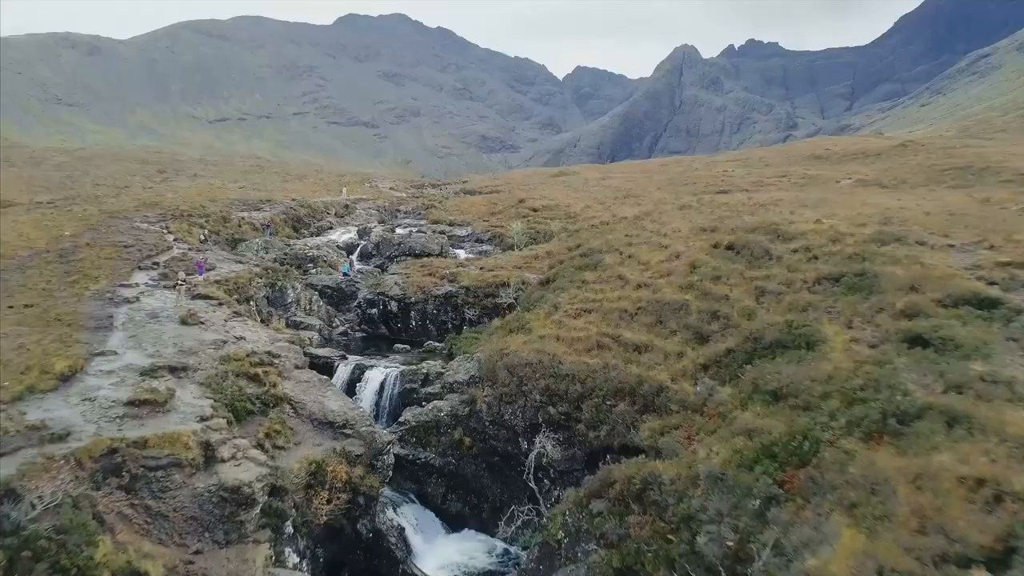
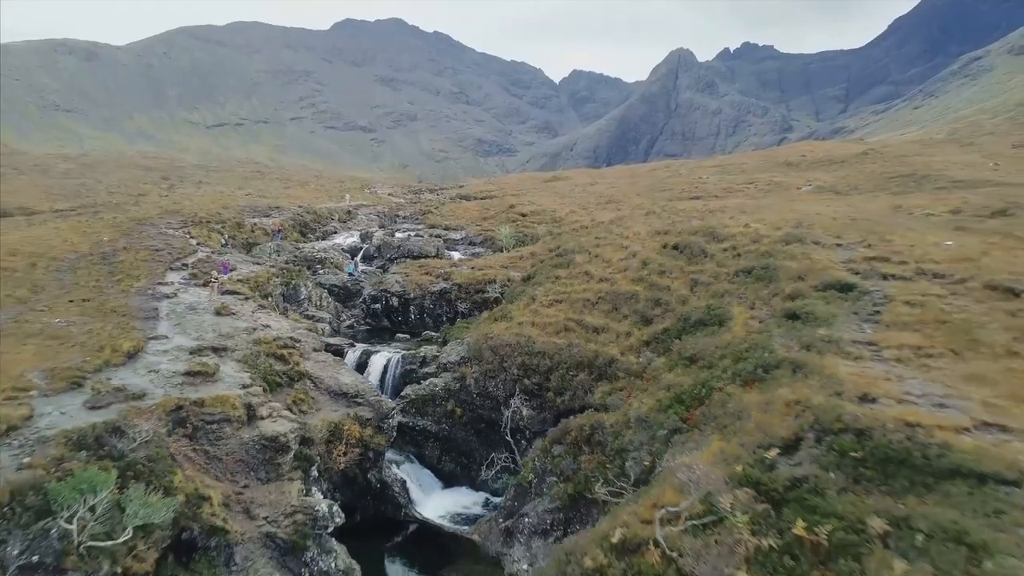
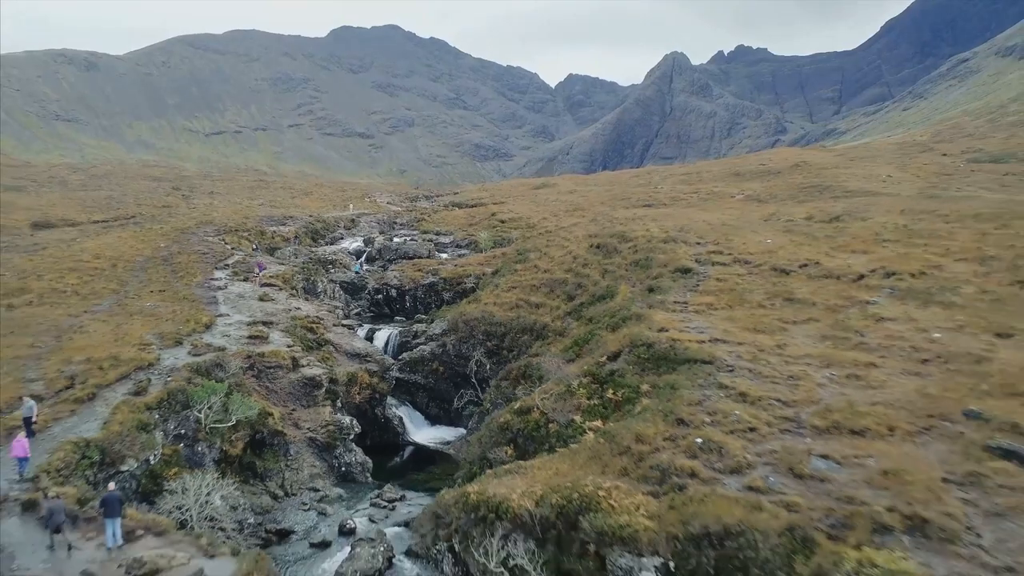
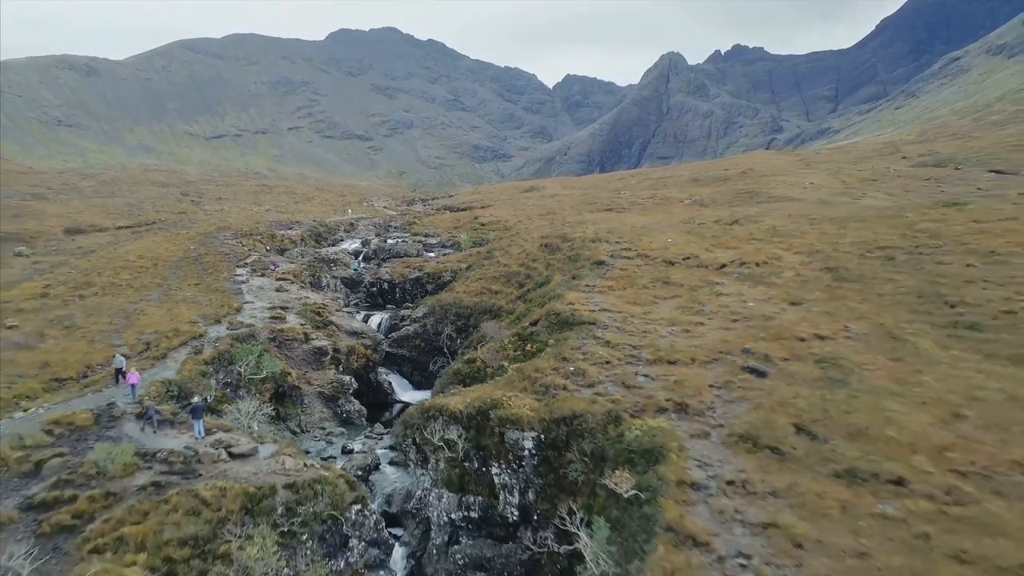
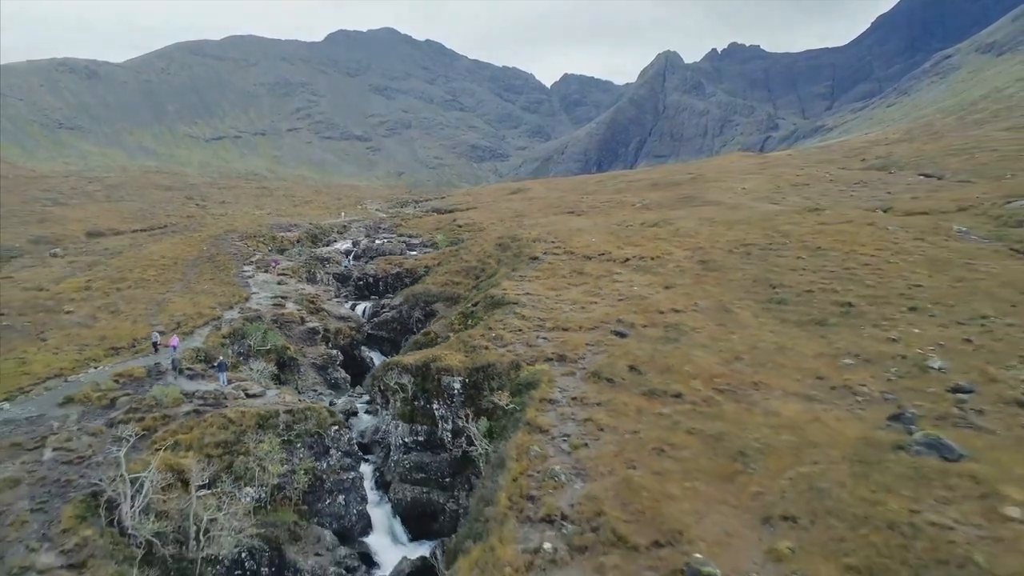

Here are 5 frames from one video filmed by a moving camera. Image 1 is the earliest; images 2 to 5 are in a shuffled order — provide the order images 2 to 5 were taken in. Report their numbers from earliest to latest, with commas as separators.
2, 3, 4, 5
